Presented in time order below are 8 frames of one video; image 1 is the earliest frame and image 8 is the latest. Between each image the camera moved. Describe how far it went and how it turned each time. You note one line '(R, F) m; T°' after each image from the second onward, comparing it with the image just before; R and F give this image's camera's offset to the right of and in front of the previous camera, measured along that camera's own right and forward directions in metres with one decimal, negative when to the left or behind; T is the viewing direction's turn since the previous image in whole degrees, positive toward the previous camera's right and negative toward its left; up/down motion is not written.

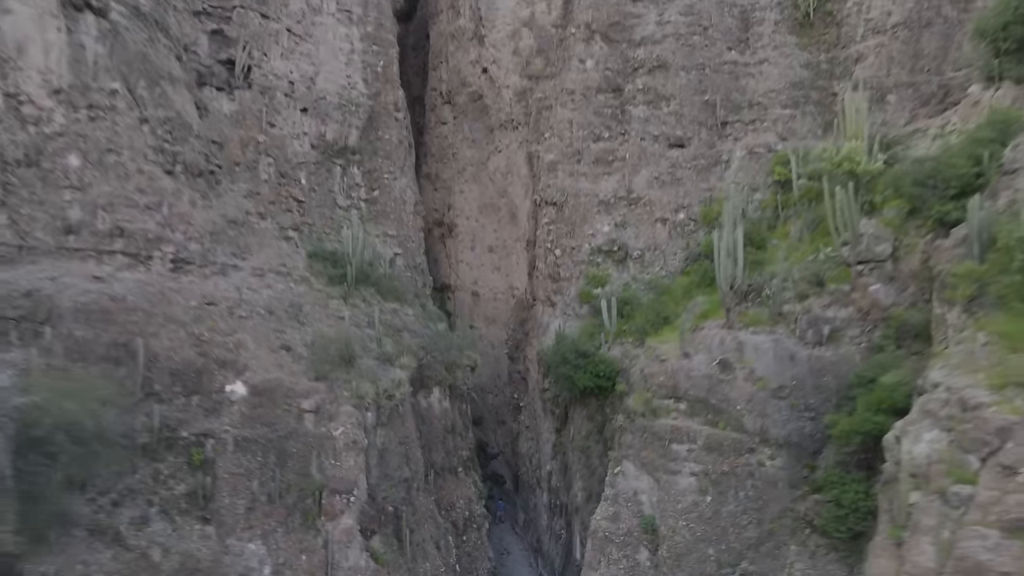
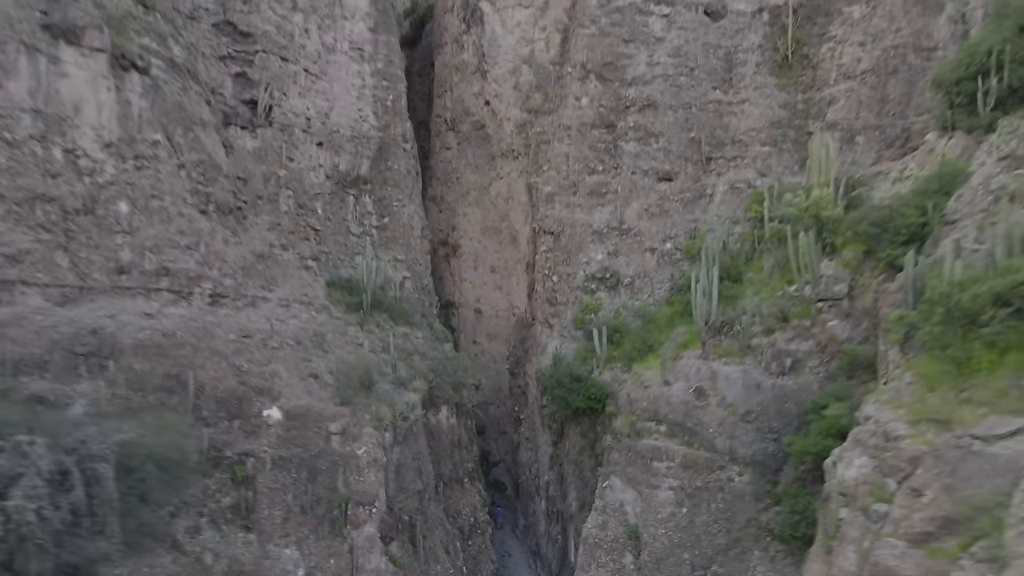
(0.0, -0.8) m; 0°
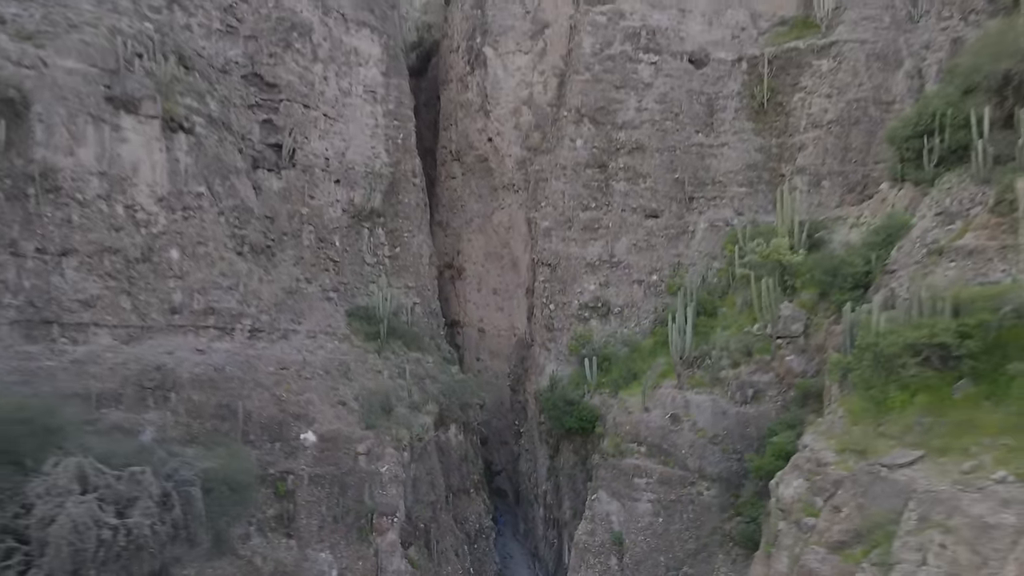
(0.0, -1.1) m; 0°
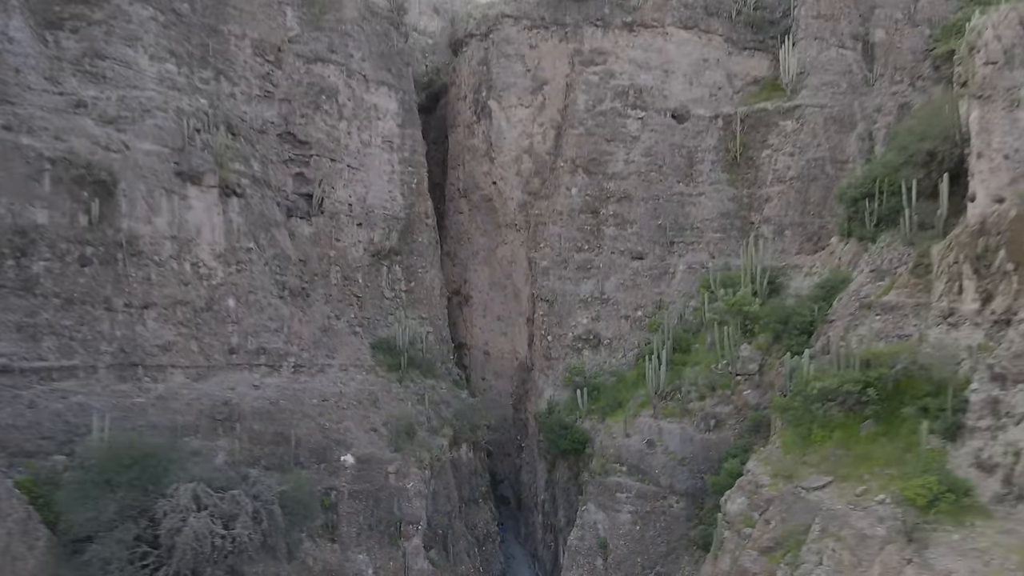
(0.0, -1.5) m; 0°
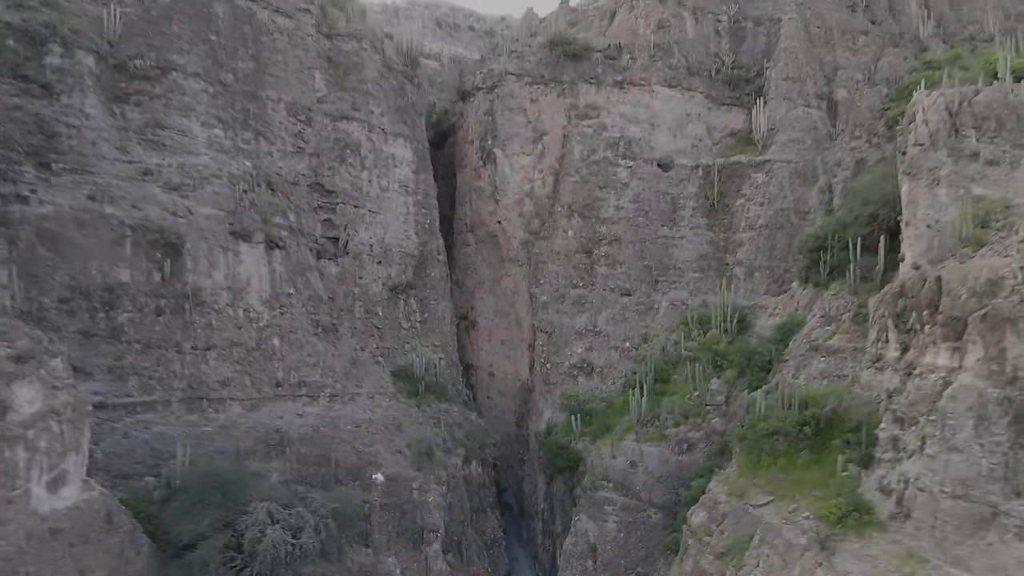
(-0.1, -1.7) m; 0°
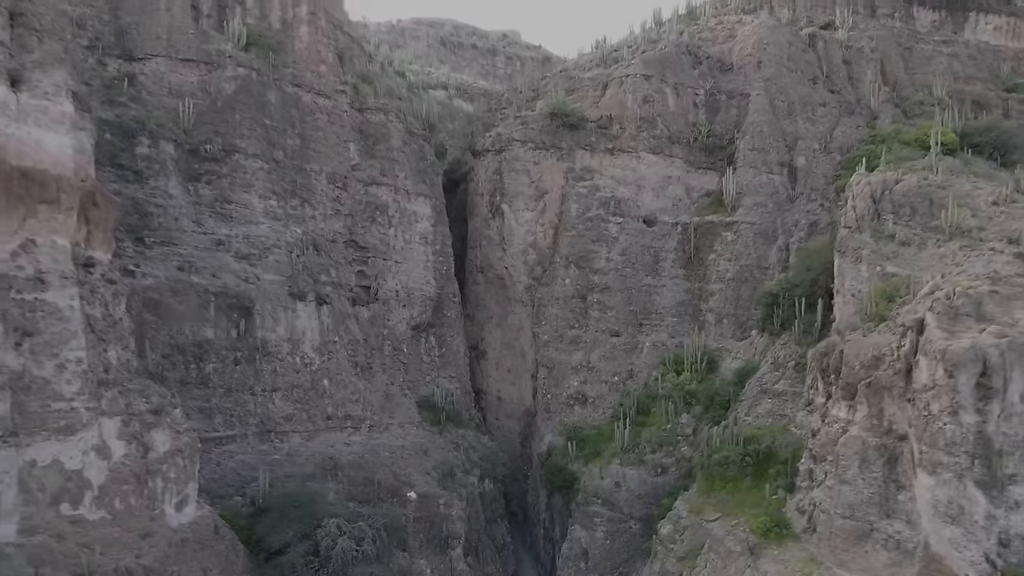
(-0.1, -2.5) m; 0°
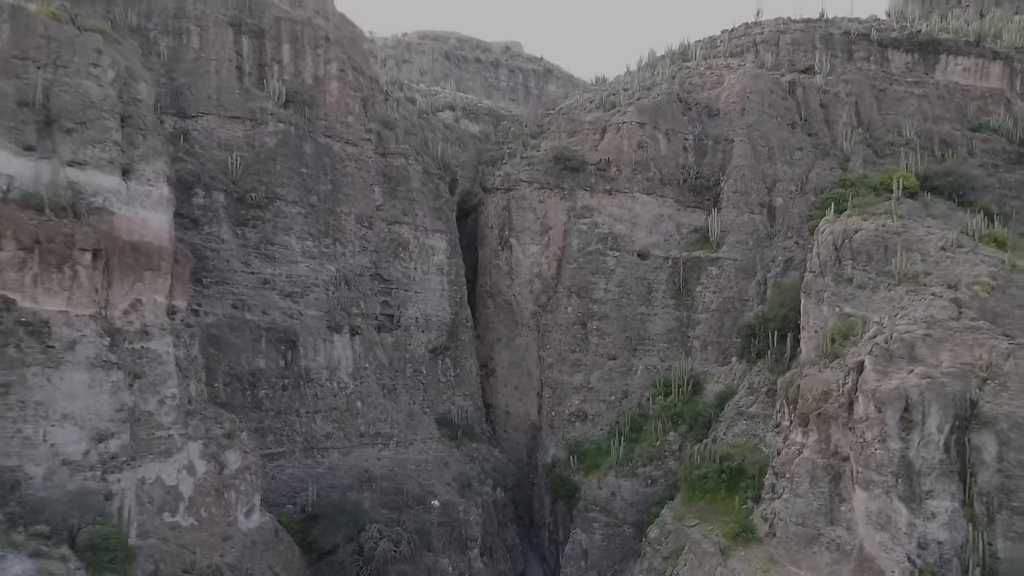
(-0.2, -2.0) m; 0°
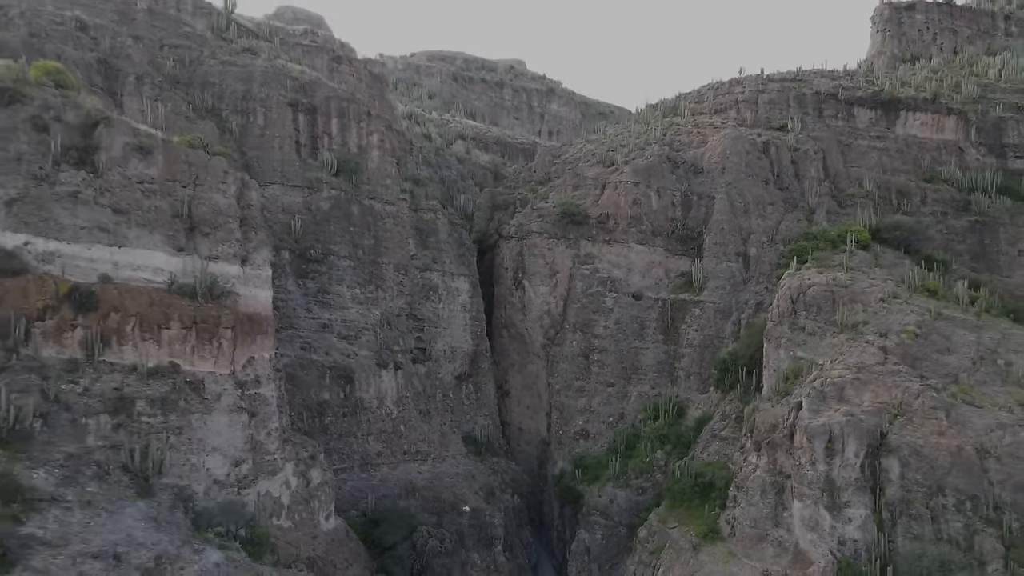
(-0.4, -3.5) m; 0°
